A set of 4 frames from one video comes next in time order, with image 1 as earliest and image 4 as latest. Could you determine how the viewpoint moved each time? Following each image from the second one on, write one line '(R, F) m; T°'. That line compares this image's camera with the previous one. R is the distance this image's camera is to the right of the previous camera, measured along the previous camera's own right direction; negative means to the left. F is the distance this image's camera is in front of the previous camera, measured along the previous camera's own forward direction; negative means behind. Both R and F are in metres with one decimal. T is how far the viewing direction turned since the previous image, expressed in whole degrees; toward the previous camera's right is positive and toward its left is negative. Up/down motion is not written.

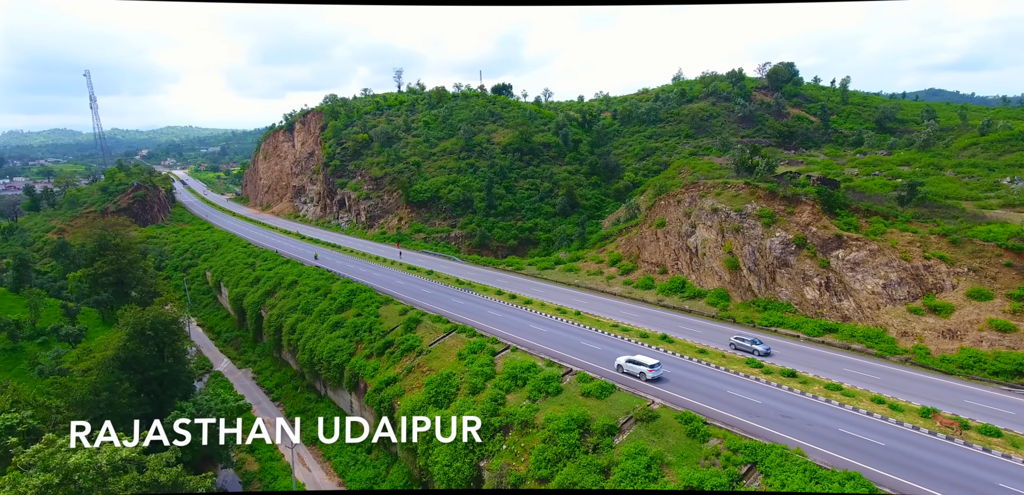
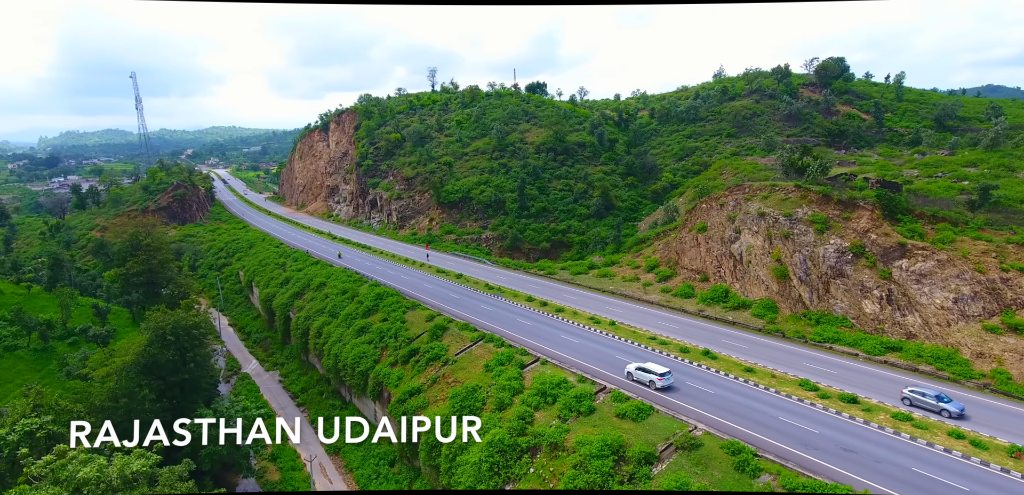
(+0.1, +1.8) m; -3°
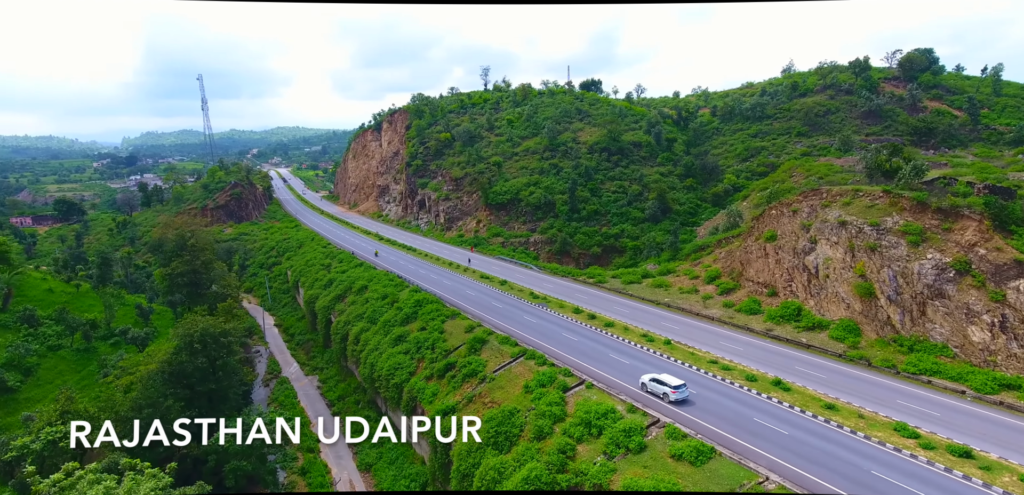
(+0.4, +2.8) m; -5°
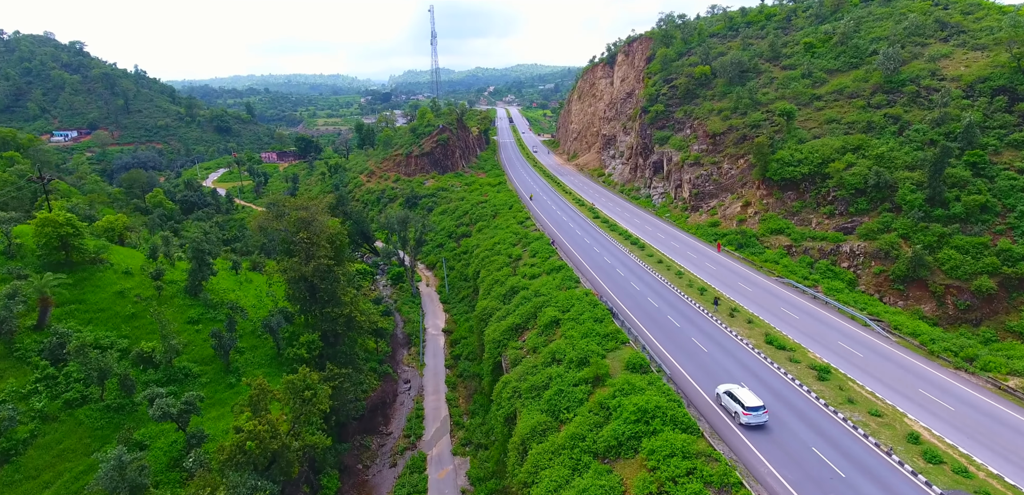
(-4.5, +21.9) m; -22°
